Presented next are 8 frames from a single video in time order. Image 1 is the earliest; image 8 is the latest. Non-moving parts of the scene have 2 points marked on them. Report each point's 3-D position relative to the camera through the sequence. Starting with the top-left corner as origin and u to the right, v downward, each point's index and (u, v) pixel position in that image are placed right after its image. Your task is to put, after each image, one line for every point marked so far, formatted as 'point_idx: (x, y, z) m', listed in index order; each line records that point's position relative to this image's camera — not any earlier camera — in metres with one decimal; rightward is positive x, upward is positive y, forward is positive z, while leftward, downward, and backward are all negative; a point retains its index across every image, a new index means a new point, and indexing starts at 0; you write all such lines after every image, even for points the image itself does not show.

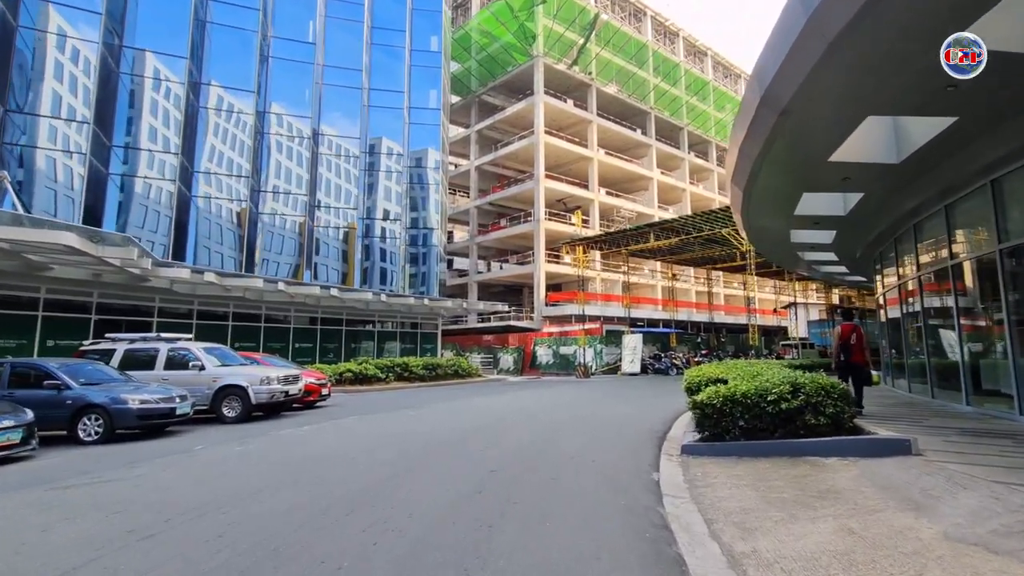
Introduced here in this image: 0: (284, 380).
0: (-4.5, -1.8, +12.6) m
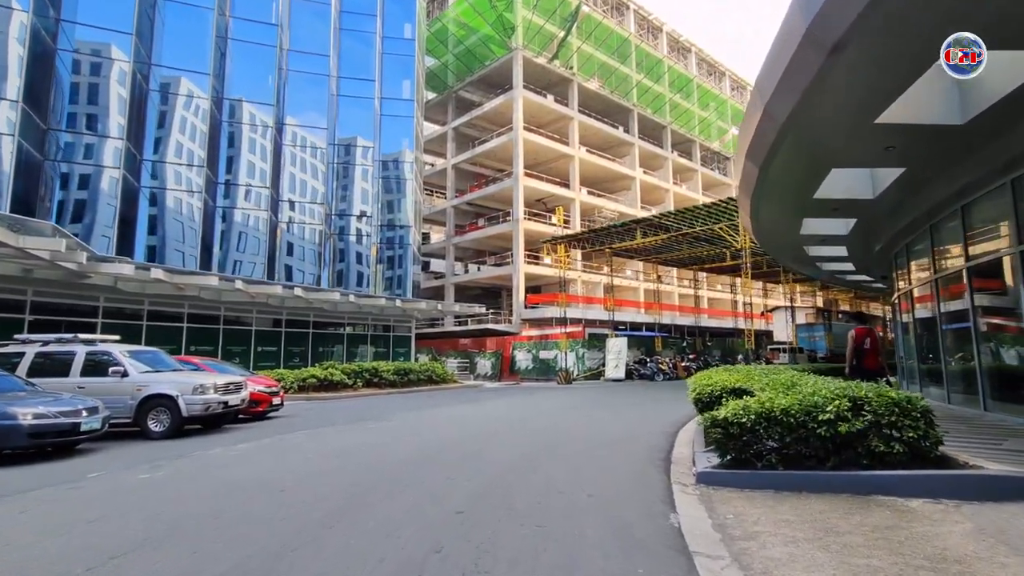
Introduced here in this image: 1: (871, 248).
0: (-4.9, -1.7, +10.7) m
1: (+9.1, +1.1, +15.9) m
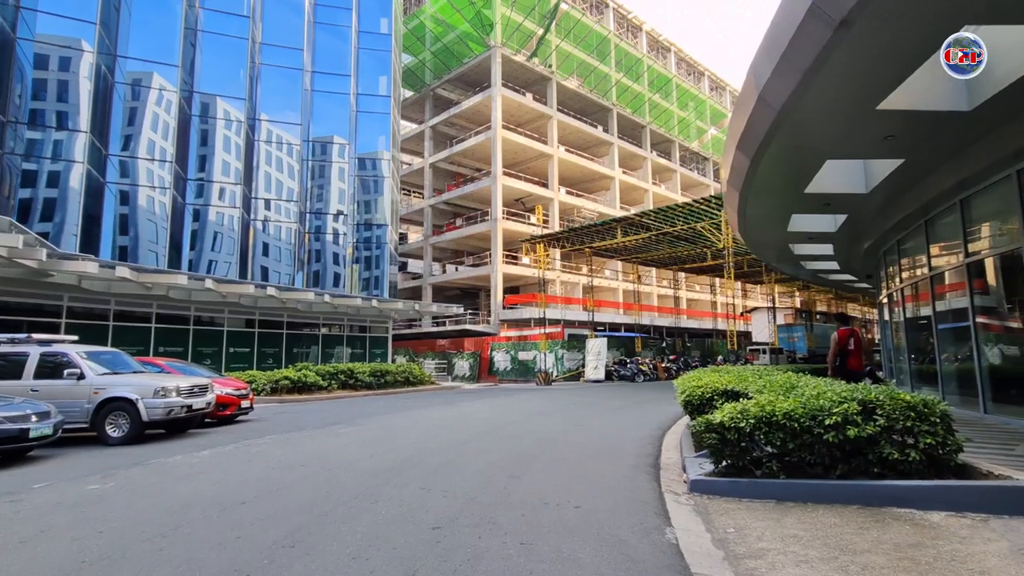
0: (-5.3, -1.7, +10.0) m
1: (+8.6, +1.1, +15.7) m
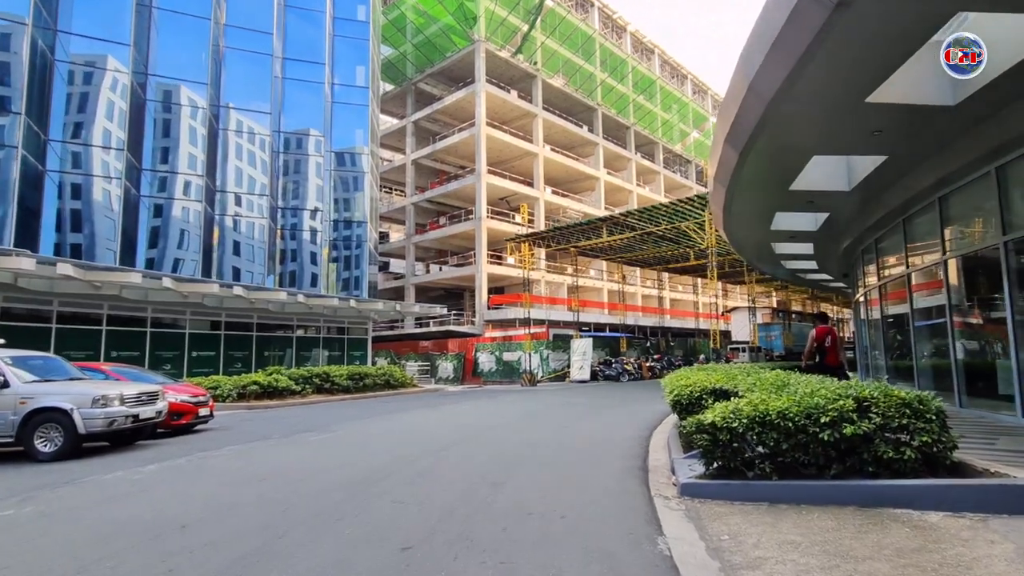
0: (-5.5, -1.7, +9.6) m
1: (+8.2, +1.1, +15.6) m
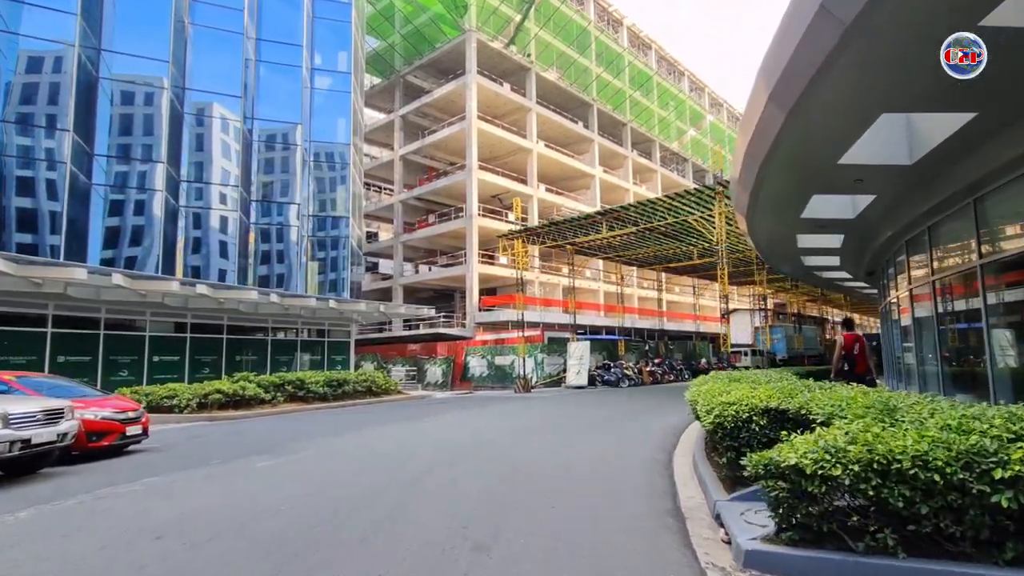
0: (-5.6, -1.6, +7.8) m
1: (+8.0, +1.2, +14.0) m
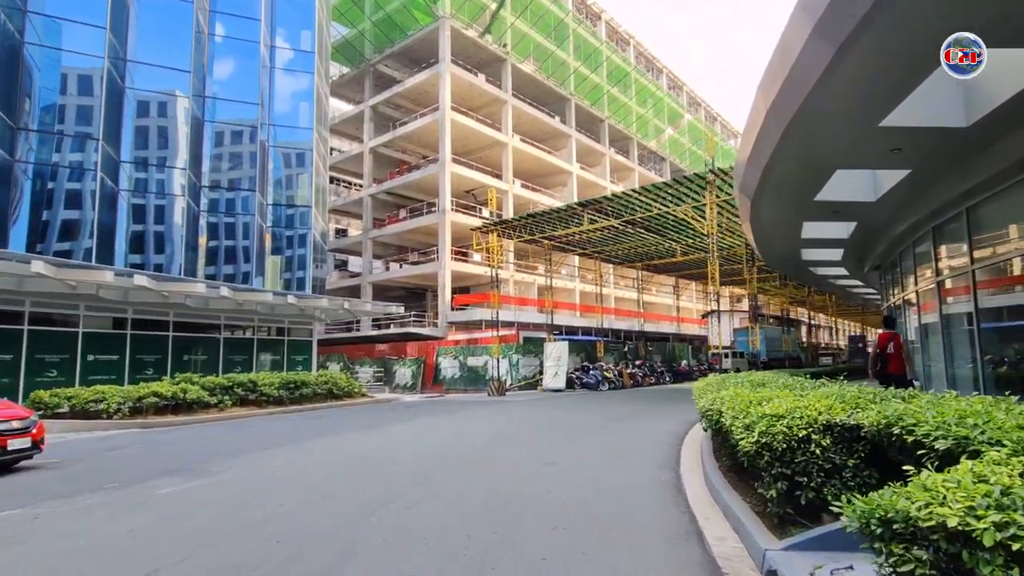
0: (-5.8, -1.3, +6.0) m
1: (+7.6, +1.3, +12.8) m
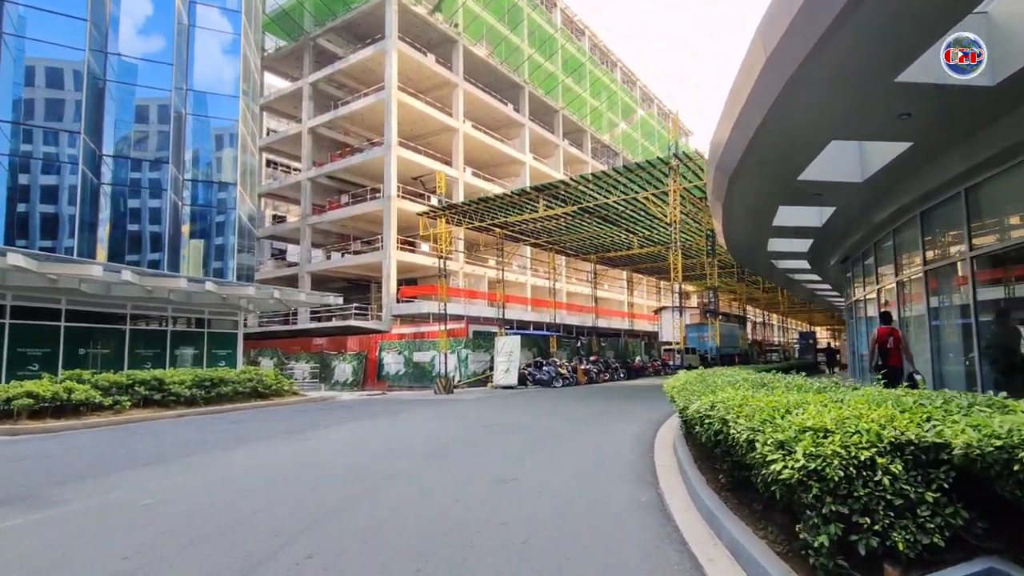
0: (-6.2, -1.0, +3.9) m
1: (+6.6, +1.5, +11.7) m
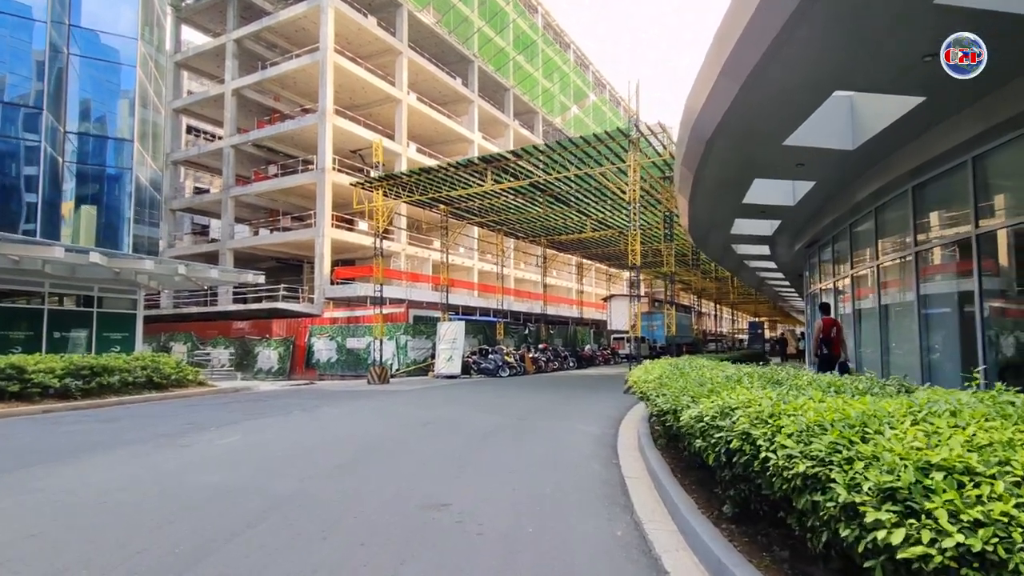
0: (-6.5, -0.7, +1.5) m
1: (+5.7, +1.8, +10.3) m
